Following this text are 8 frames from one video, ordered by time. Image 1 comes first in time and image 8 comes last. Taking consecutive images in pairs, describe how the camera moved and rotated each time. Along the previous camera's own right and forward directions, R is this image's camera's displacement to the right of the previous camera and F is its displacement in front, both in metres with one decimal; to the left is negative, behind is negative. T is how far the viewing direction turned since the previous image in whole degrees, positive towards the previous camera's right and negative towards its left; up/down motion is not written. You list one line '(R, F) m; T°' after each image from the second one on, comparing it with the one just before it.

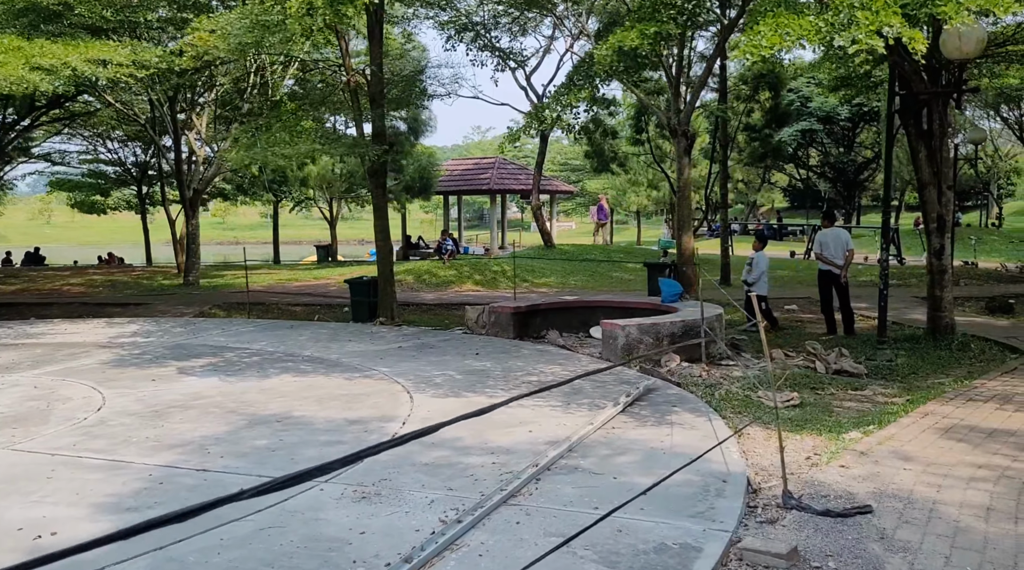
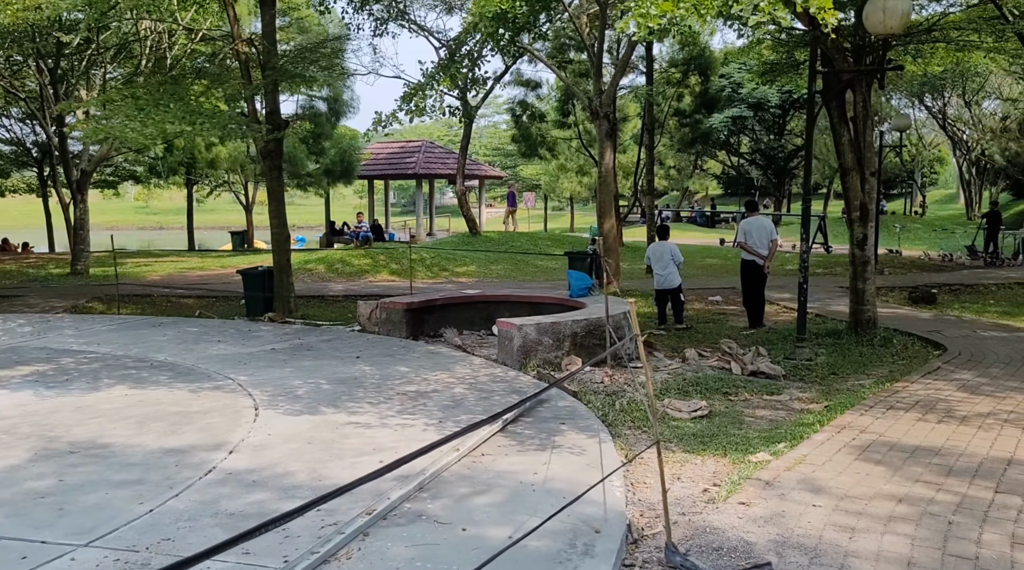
(+0.4, +0.8) m; +4°
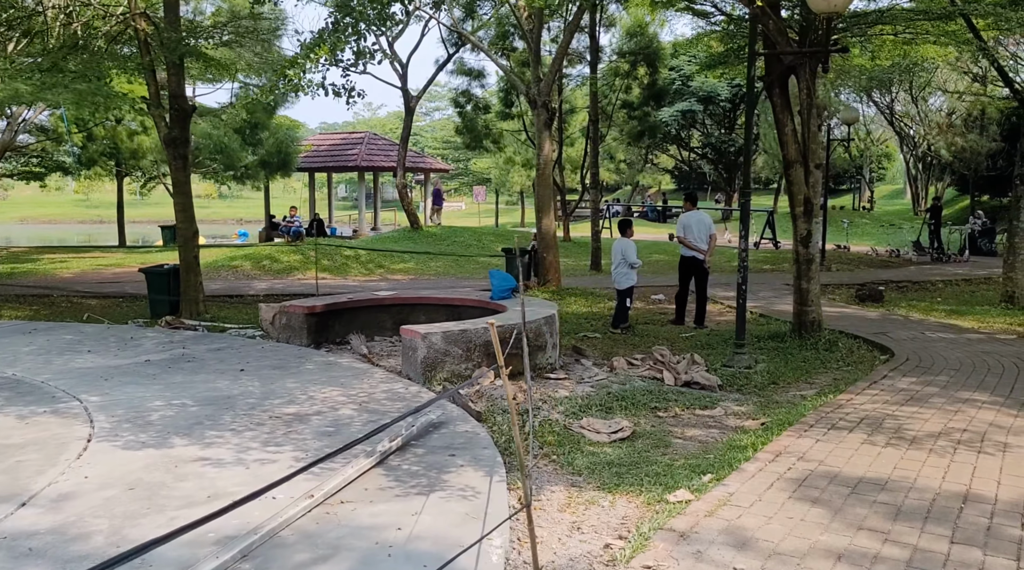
(+0.4, +0.8) m; +3°
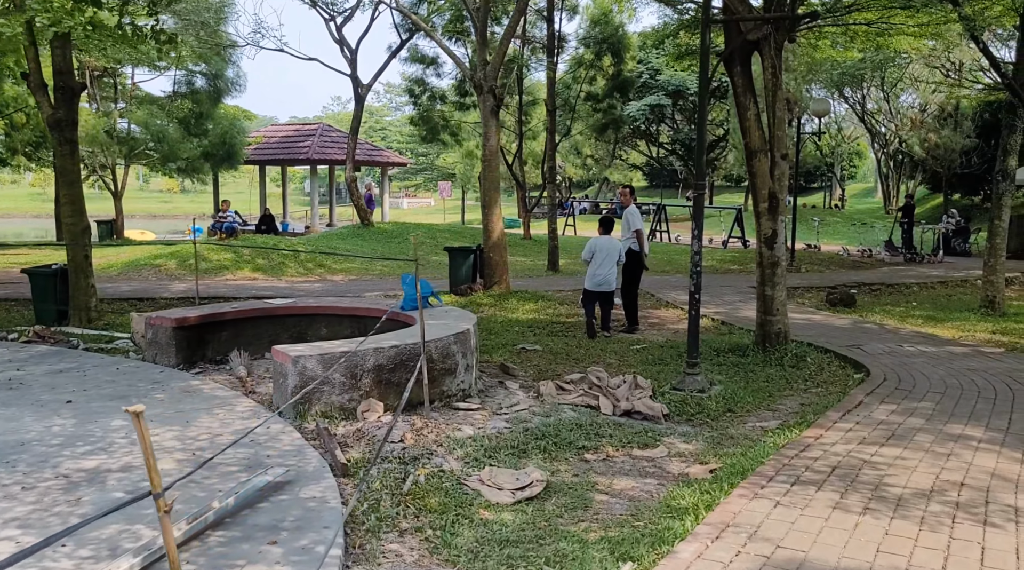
(+0.4, +1.2) m; +2°
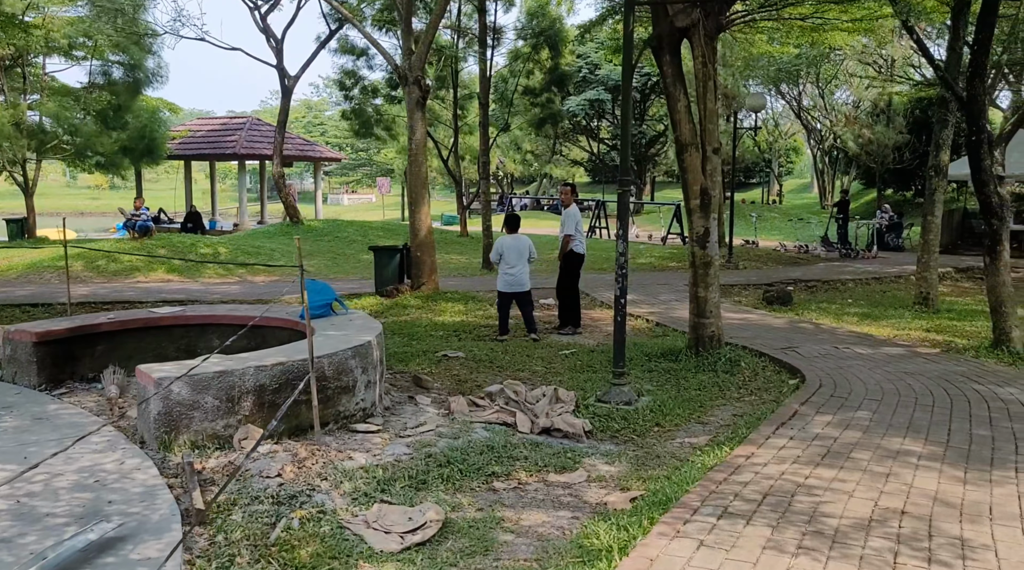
(+0.2, +0.5) m; +4°
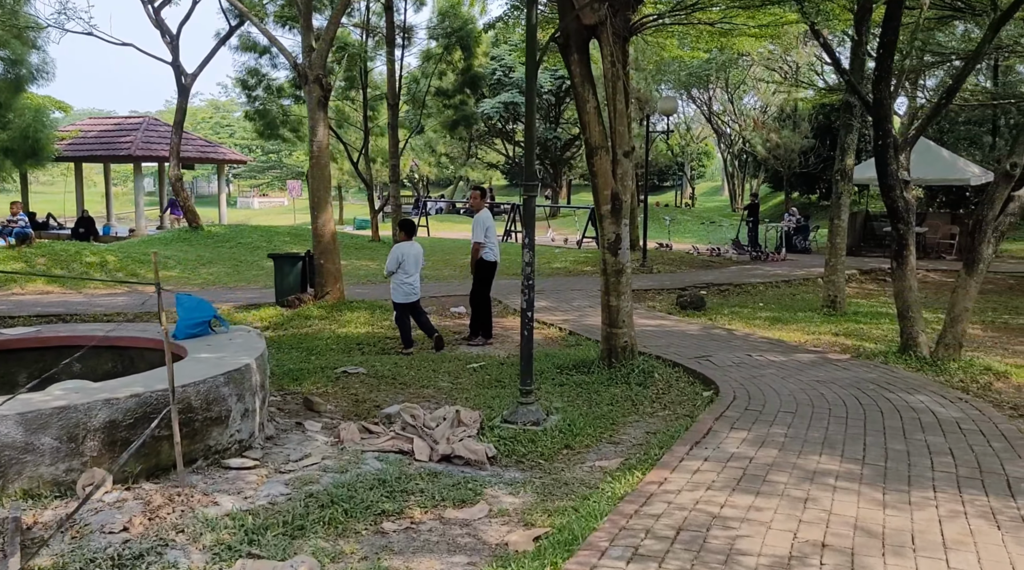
(+0.1, +0.4) m; +5°
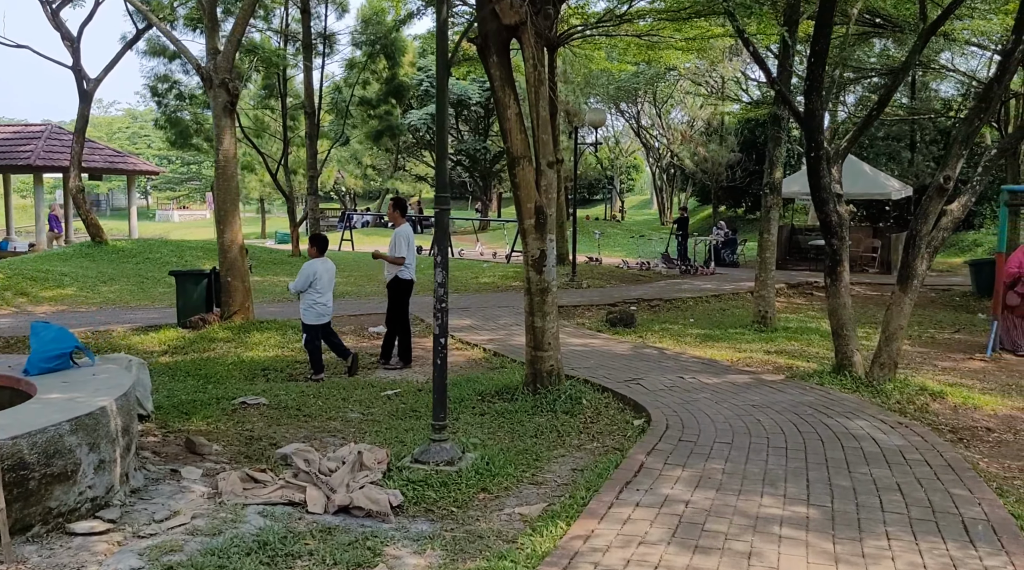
(+0.1, +0.6) m; +4°
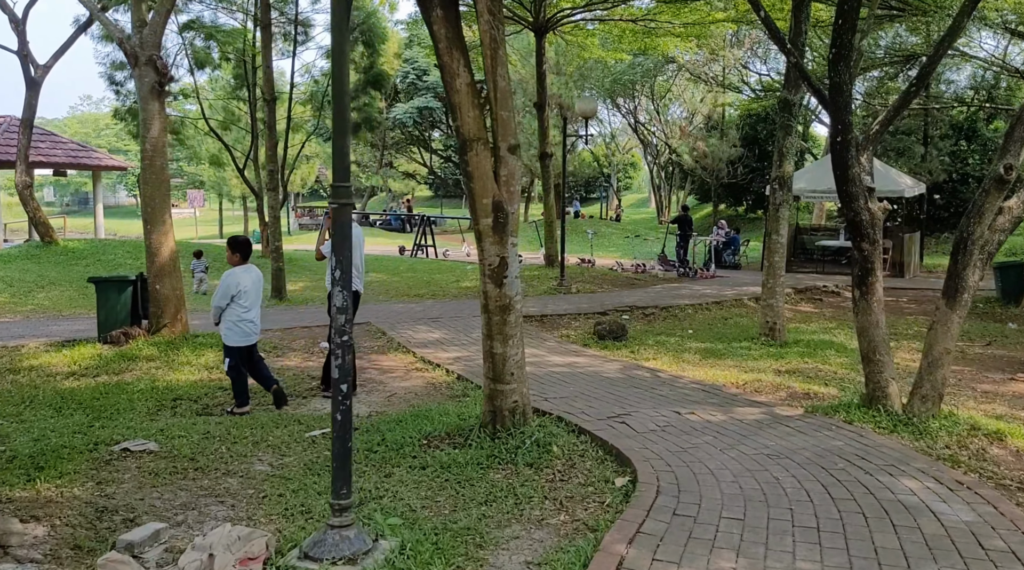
(+0.3, +1.5) m; 0°
